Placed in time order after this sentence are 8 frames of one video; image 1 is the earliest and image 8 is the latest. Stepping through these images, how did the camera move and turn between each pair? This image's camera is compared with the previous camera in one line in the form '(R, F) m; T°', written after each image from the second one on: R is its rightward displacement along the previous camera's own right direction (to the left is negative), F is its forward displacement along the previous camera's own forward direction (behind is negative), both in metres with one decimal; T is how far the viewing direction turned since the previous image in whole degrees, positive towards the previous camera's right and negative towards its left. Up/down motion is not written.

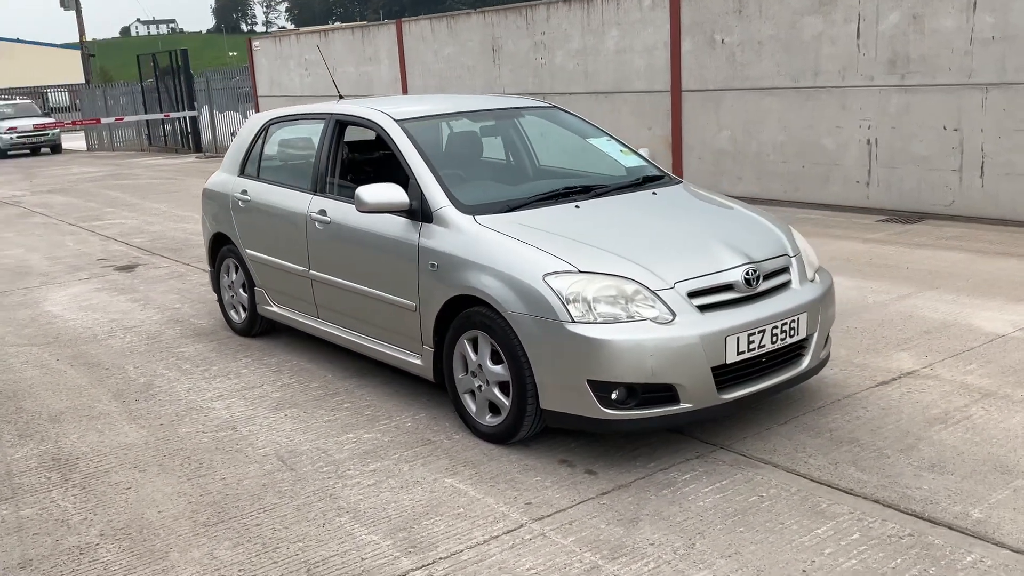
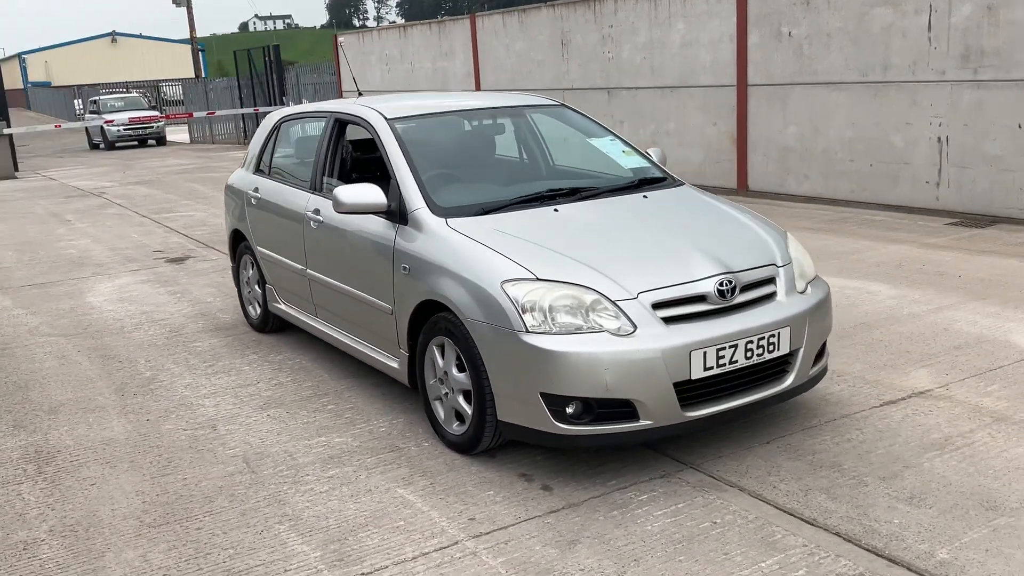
(+0.6, +0.2) m; -6°
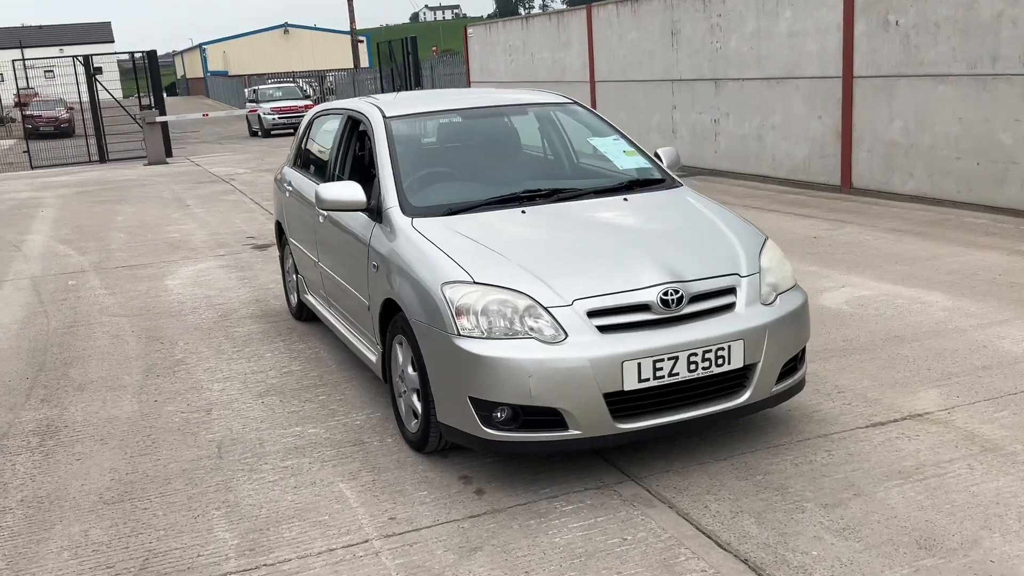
(+0.8, +0.1) m; -9°
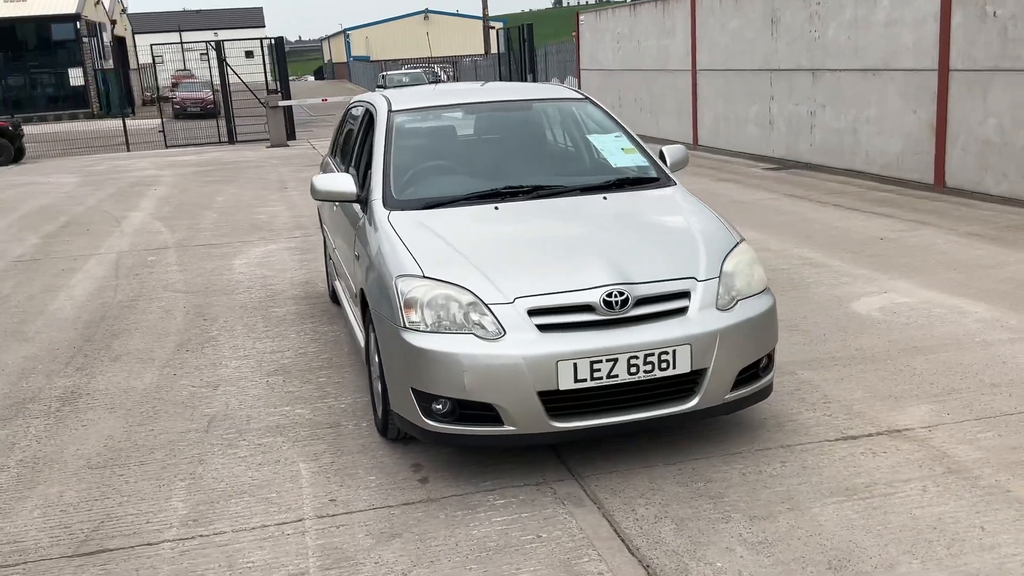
(+0.7, 0.0) m; -8°
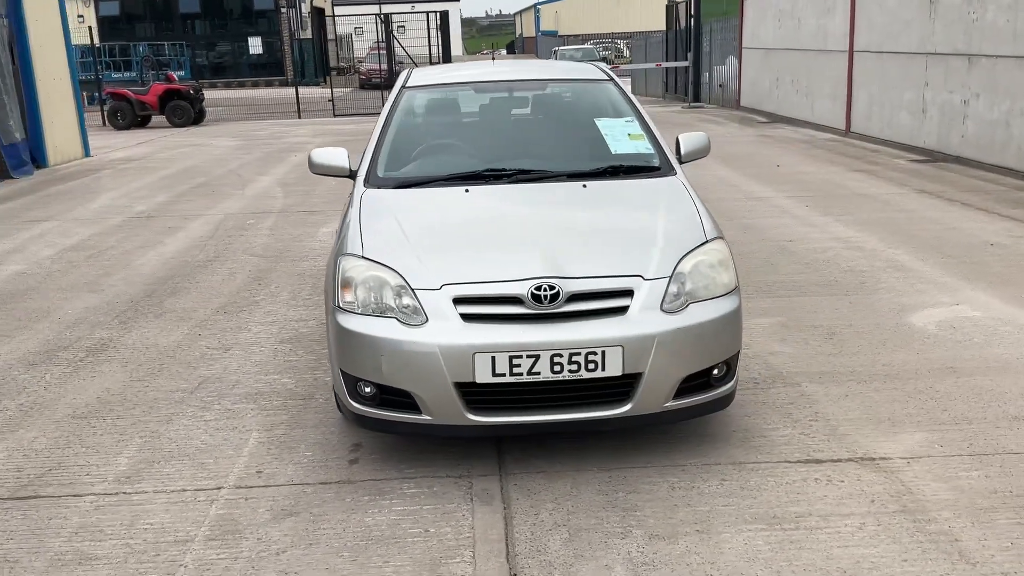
(+0.9, +0.2) m; -11°
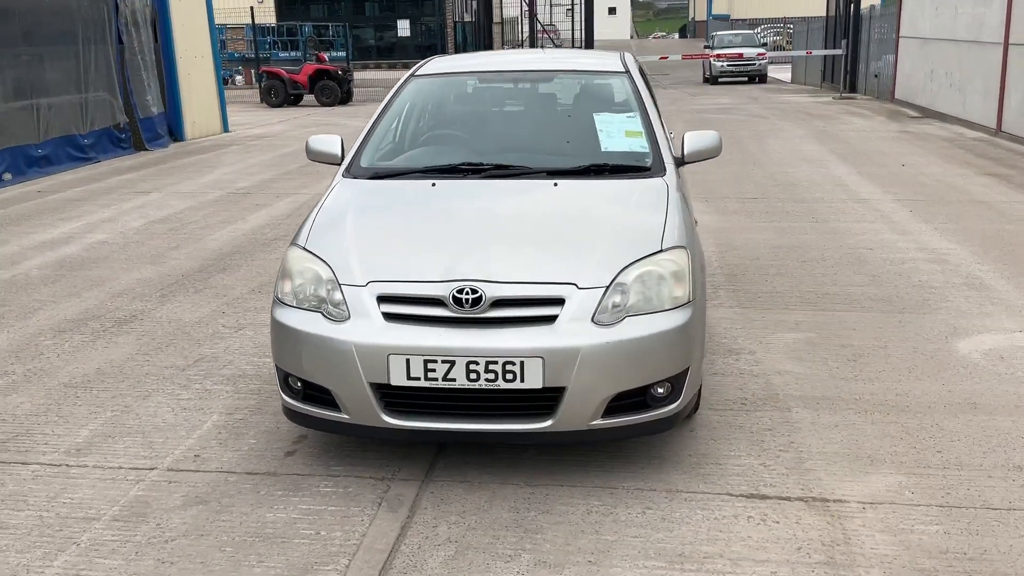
(+0.8, +0.2) m; -10°
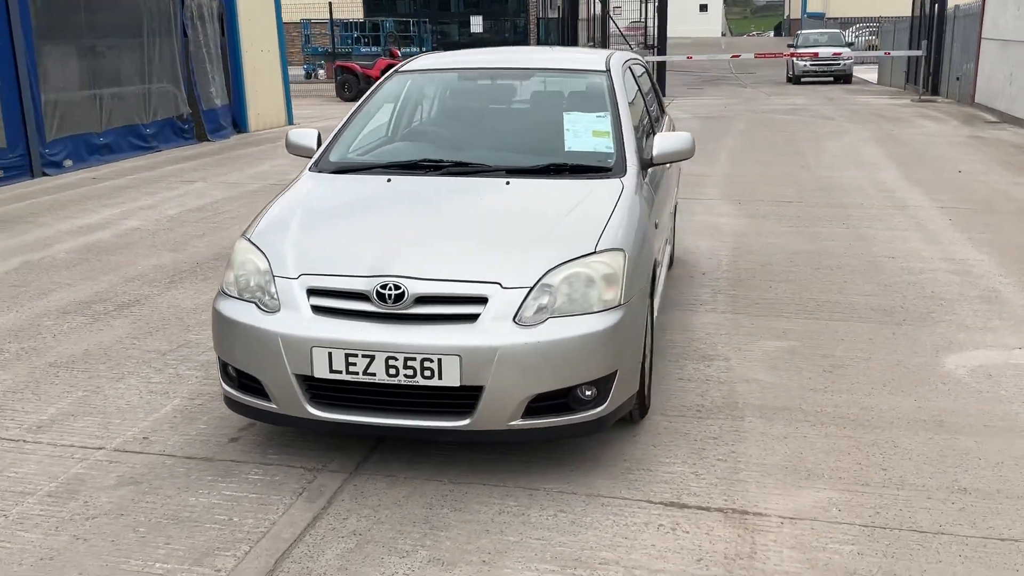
(+0.5, 0.0) m; -5°
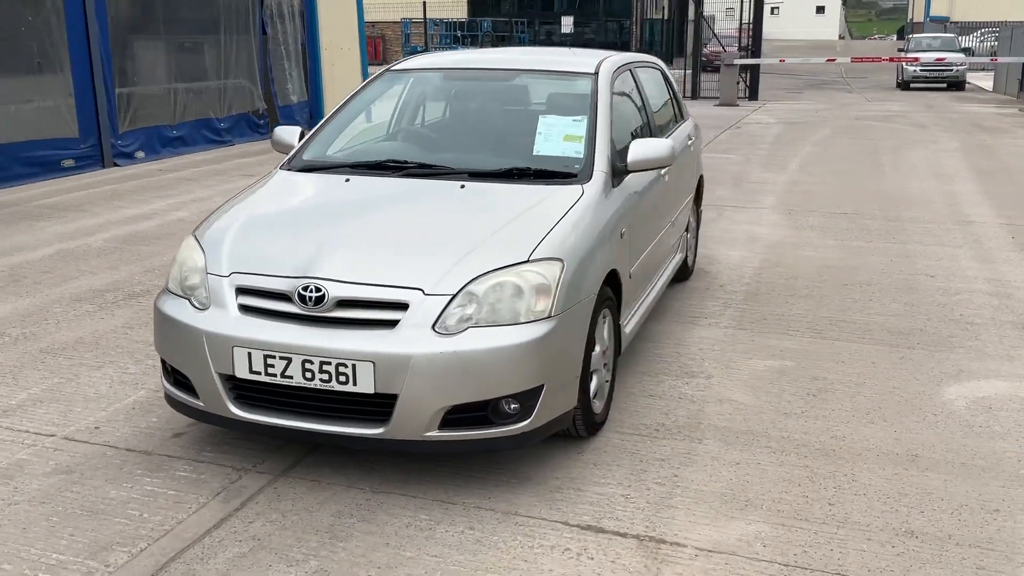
(+0.6, +0.1) m; -6°
